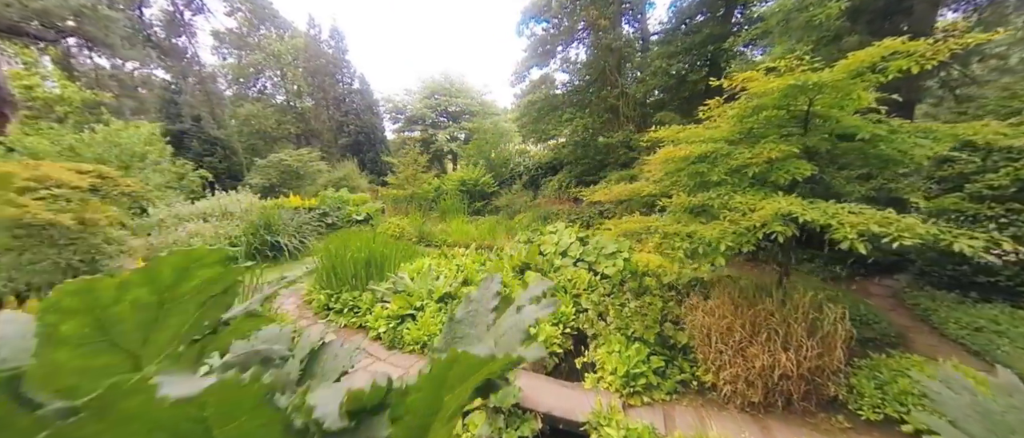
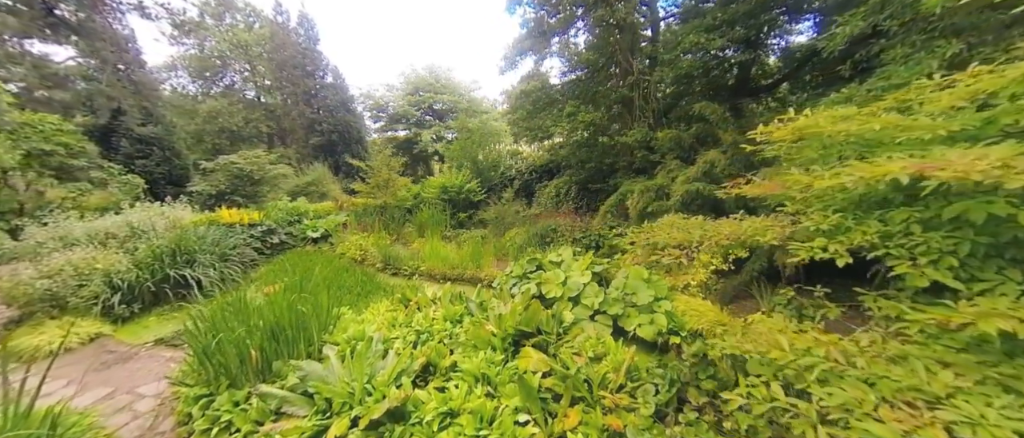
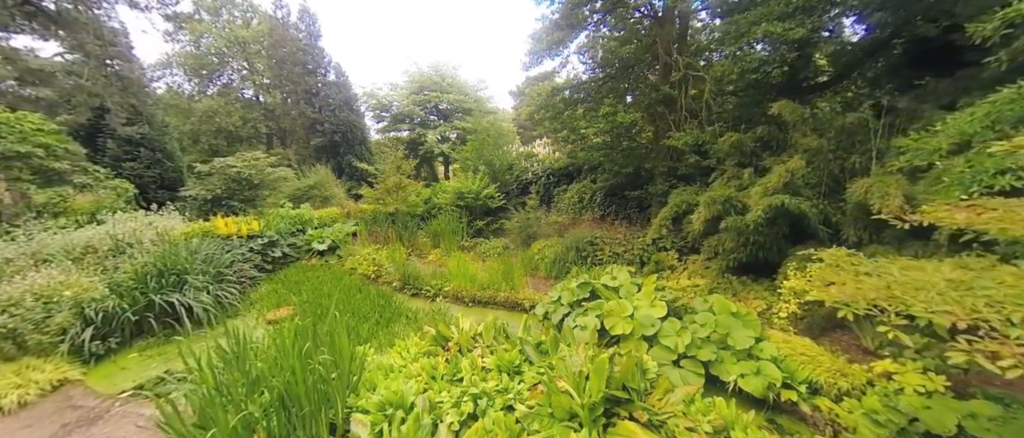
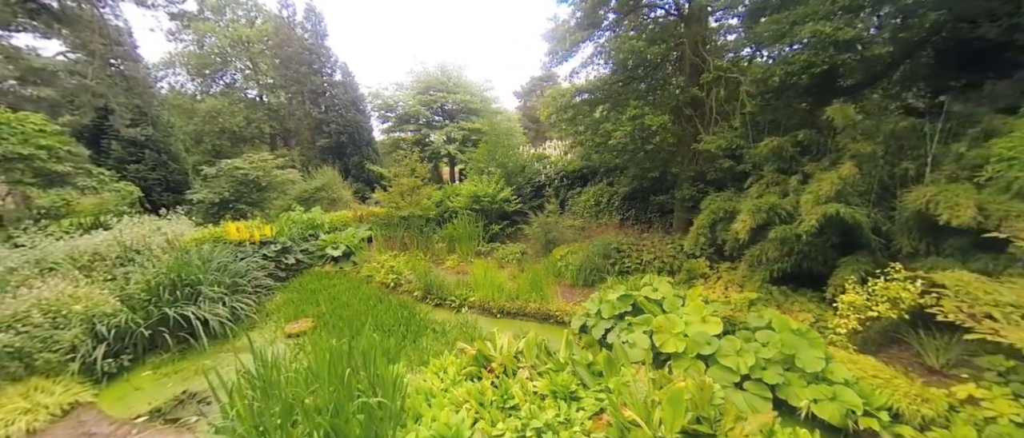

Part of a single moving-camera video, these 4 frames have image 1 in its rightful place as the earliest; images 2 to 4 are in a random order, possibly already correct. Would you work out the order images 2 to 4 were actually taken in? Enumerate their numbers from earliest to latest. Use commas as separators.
2, 3, 4
